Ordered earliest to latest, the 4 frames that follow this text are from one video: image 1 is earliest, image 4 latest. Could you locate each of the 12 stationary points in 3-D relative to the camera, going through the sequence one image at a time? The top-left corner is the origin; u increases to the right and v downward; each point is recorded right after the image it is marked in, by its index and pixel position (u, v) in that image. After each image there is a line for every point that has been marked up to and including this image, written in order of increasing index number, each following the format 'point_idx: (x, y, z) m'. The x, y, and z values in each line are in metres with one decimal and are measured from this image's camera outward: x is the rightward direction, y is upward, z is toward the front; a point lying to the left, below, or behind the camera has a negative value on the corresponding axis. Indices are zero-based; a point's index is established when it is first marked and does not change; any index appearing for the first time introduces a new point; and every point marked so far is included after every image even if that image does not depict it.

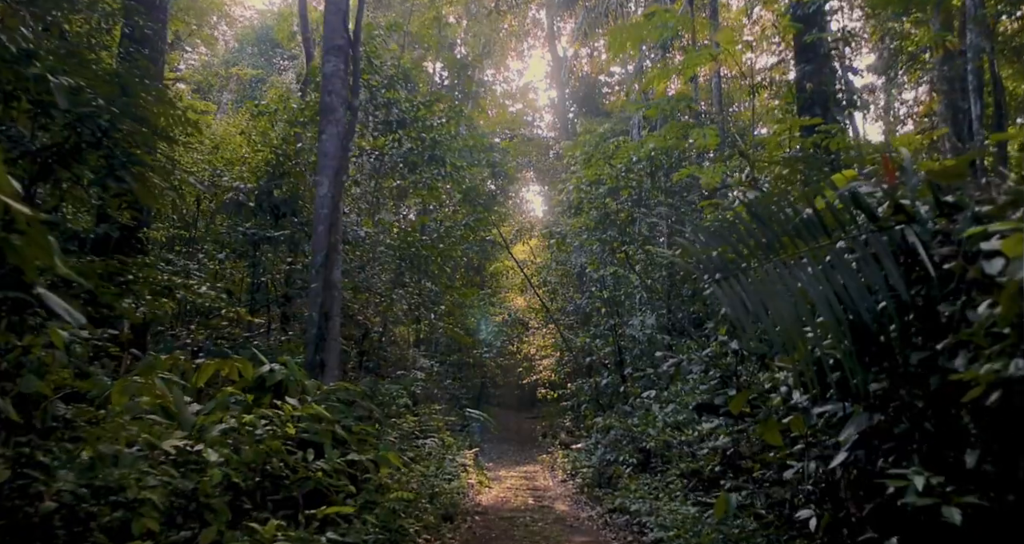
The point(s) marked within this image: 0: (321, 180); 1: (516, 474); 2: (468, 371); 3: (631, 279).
0: (-1.3, +0.6, +4.6) m
1: (0.0, -2.7, +9.0) m
2: (-0.7, -1.7, +11.6) m
3: (+1.4, -0.1, +8.1) m
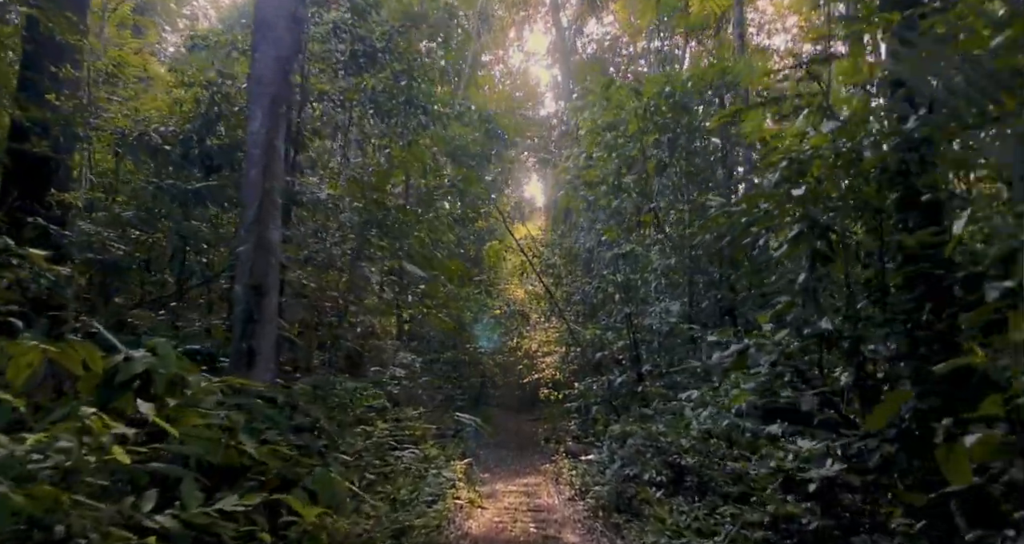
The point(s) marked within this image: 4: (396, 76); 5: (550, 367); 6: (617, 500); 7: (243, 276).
0: (-1.3, +0.8, +3.5) m
1: (0.0, -2.5, +7.8) m
2: (-0.7, -1.5, +10.5) m
3: (+1.4, +0.1, +6.9) m
4: (-0.9, +1.5, +5.1) m
5: (+0.5, -1.4, +9.9) m
6: (+0.8, -1.8, +5.3) m
7: (-1.3, 0.0, +3.3) m
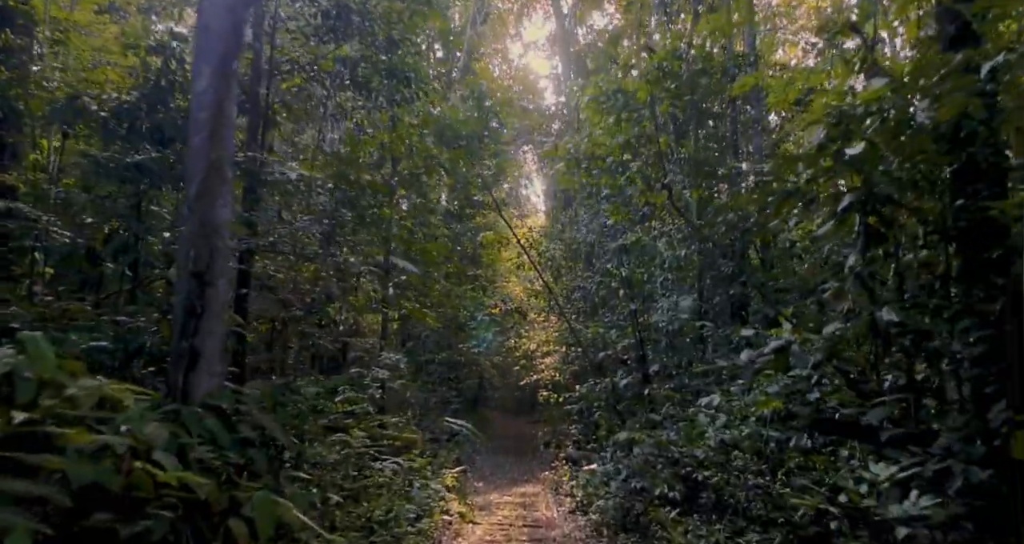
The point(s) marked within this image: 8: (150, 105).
0: (-1.4, +0.9, +3.0) m
1: (0.0, -2.4, +7.3) m
2: (-0.8, -1.4, +9.9) m
3: (+1.3, +0.2, +6.4) m
4: (-0.9, +1.5, +4.6) m
5: (+0.5, -1.3, +9.3) m
6: (+0.8, -1.7, +4.8) m
7: (-1.4, 0.0, +2.8) m
8: (-1.9, +0.9, +3.6) m
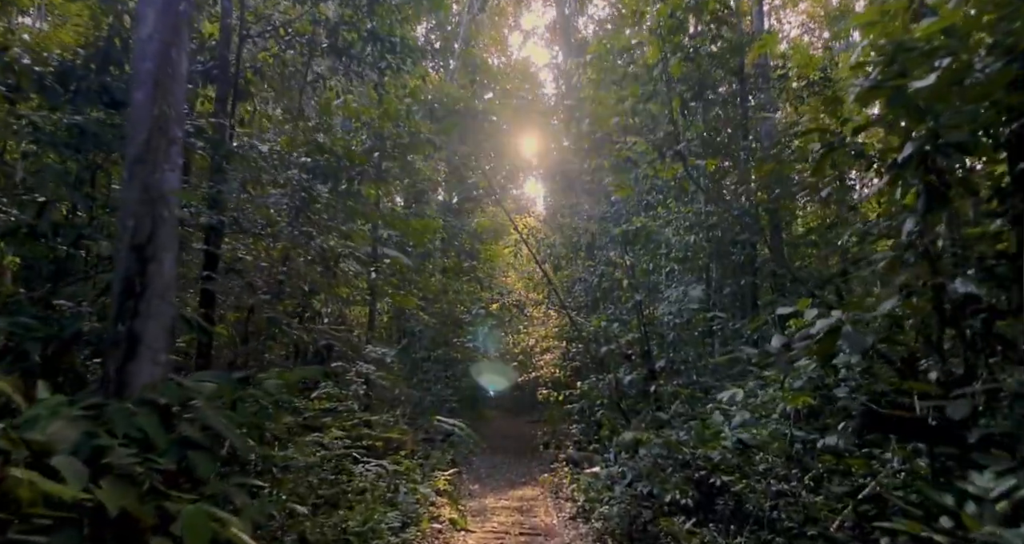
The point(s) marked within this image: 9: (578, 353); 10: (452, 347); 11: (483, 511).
0: (-1.4, +1.0, +2.6) m
1: (0.0, -2.3, +6.9) m
2: (-0.8, -1.3, +9.6) m
3: (+1.3, +0.3, +6.0) m
4: (-0.9, +1.6, +4.2) m
5: (+0.5, -1.2, +8.9) m
6: (+0.8, -1.6, +4.4) m
7: (-1.4, +0.1, +2.4) m
8: (-2.0, +1.0, +3.2) m
9: (+0.8, -0.9, +7.9) m
10: (-0.8, -1.0, +9.2) m
11: (-0.3, -2.1, +6.1) m
